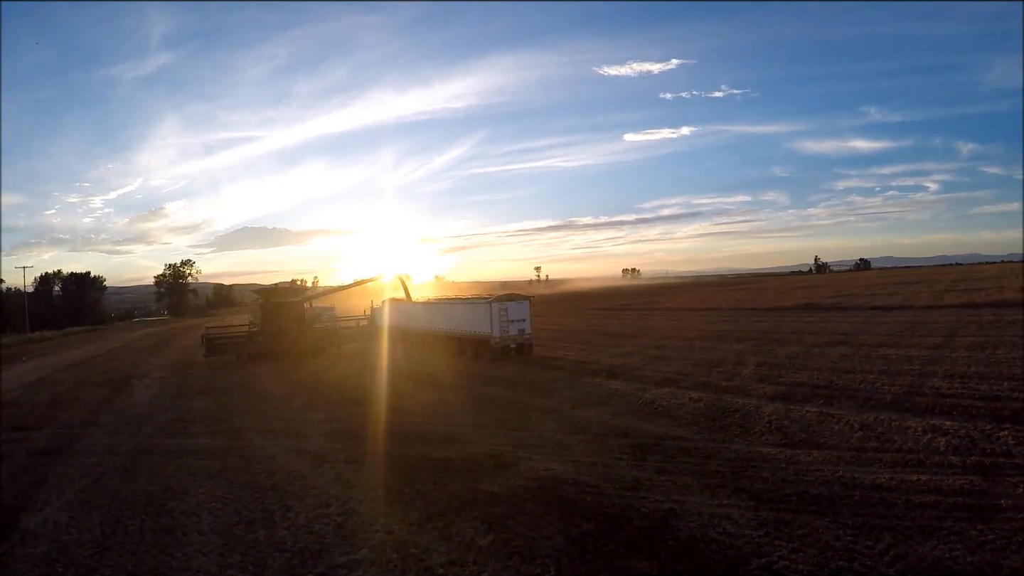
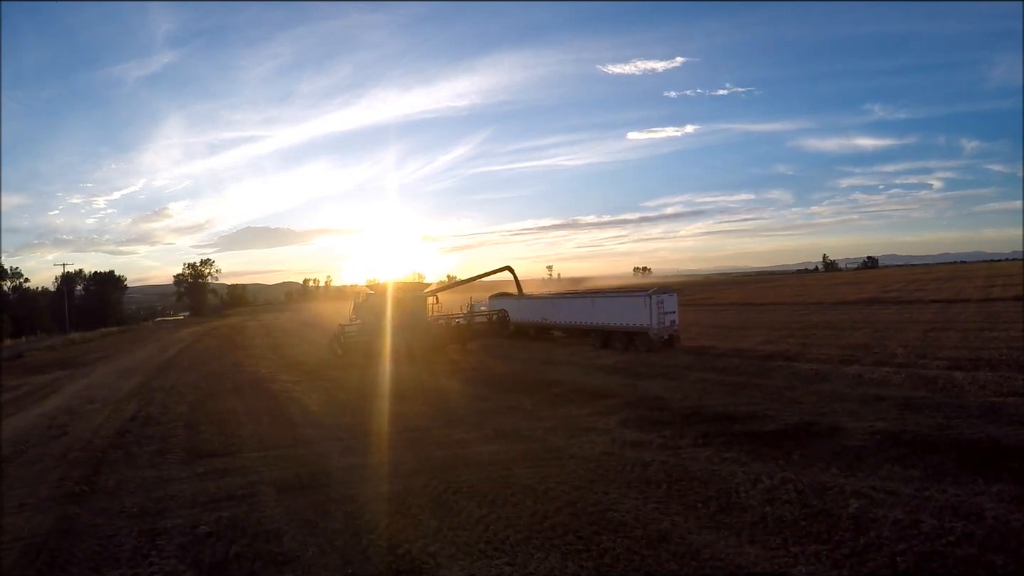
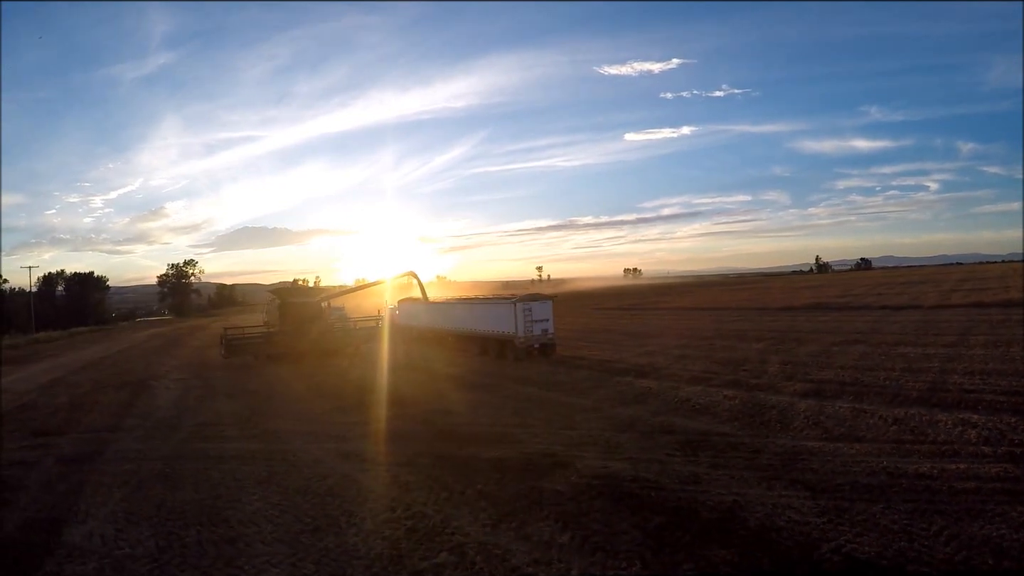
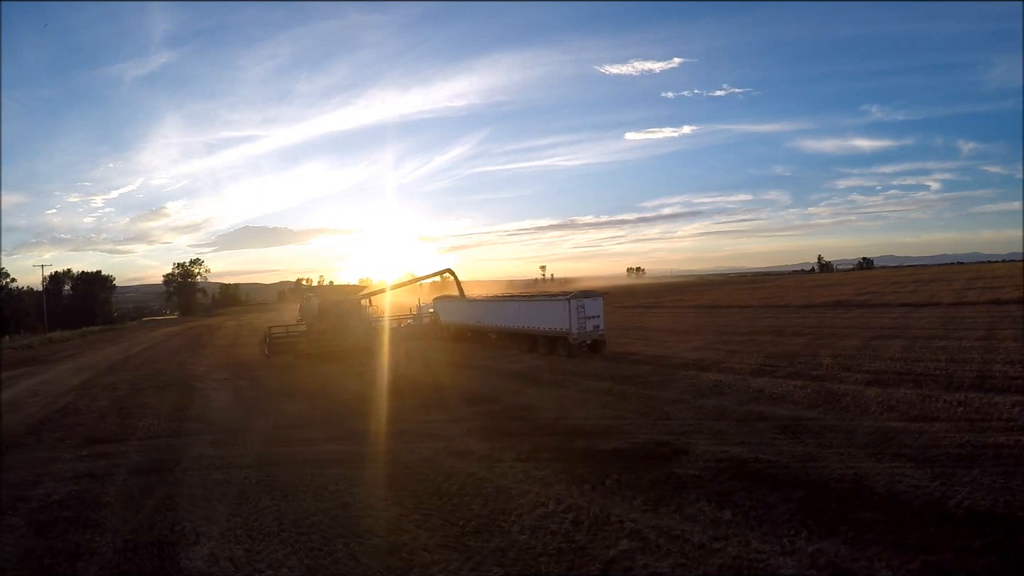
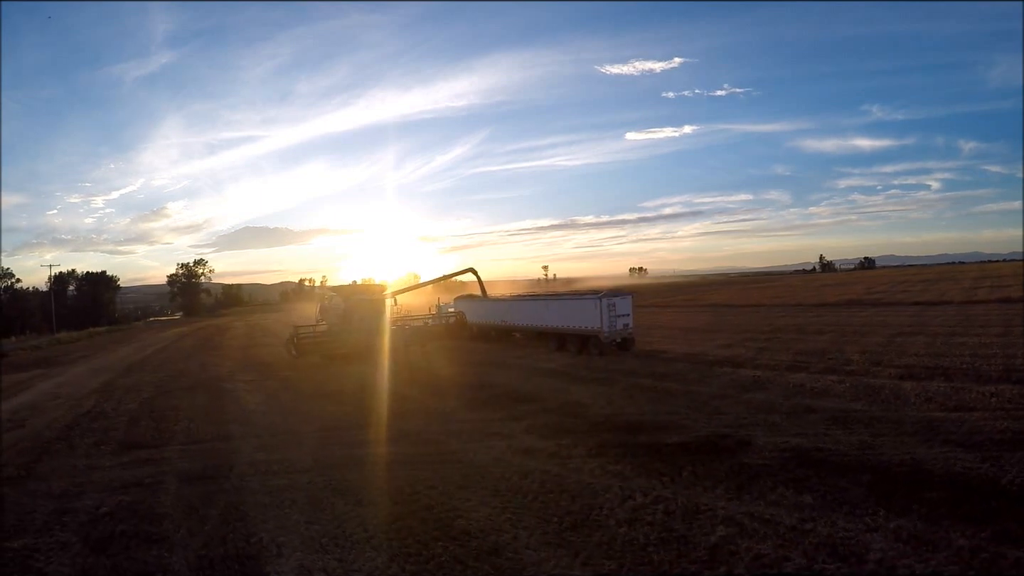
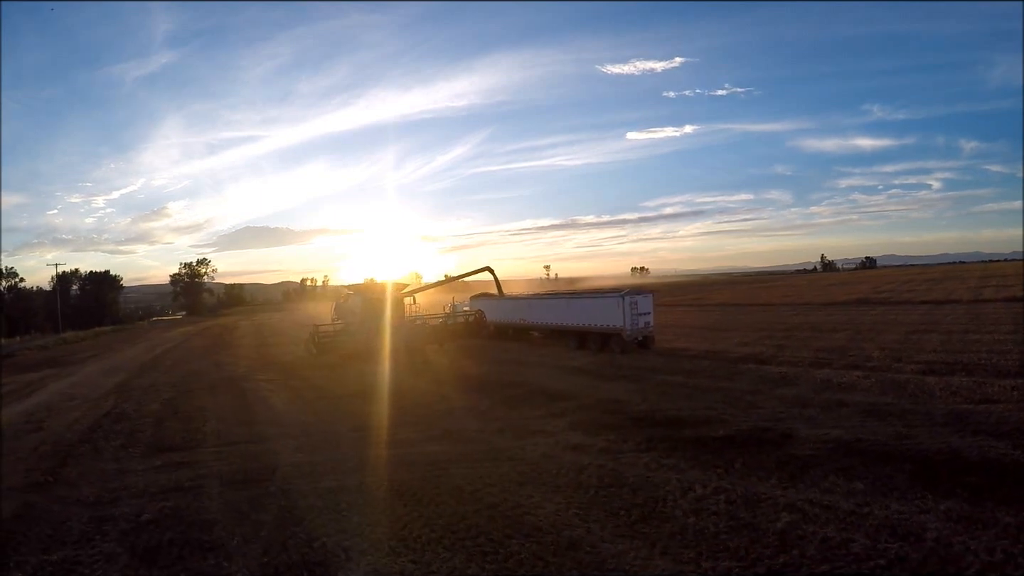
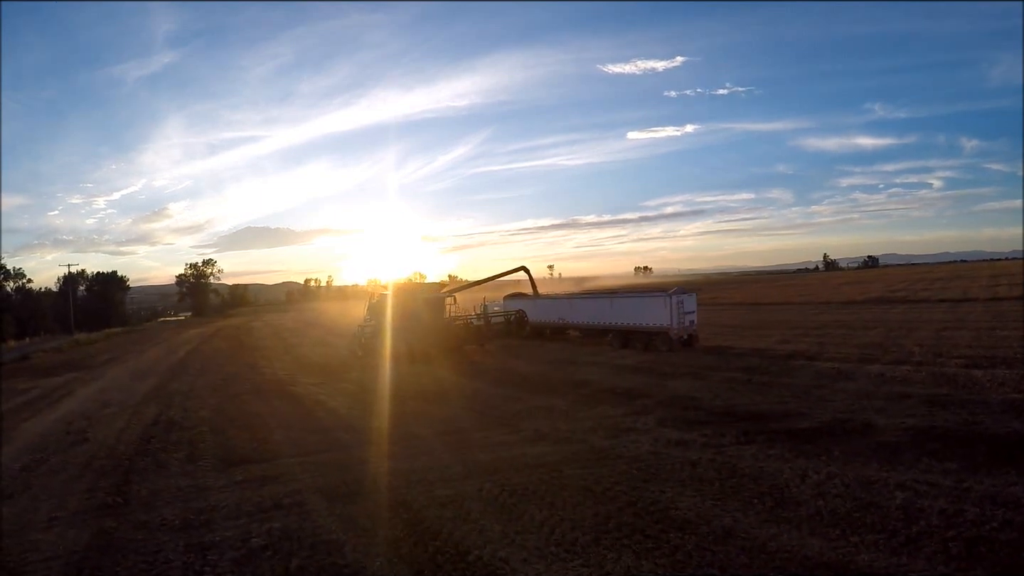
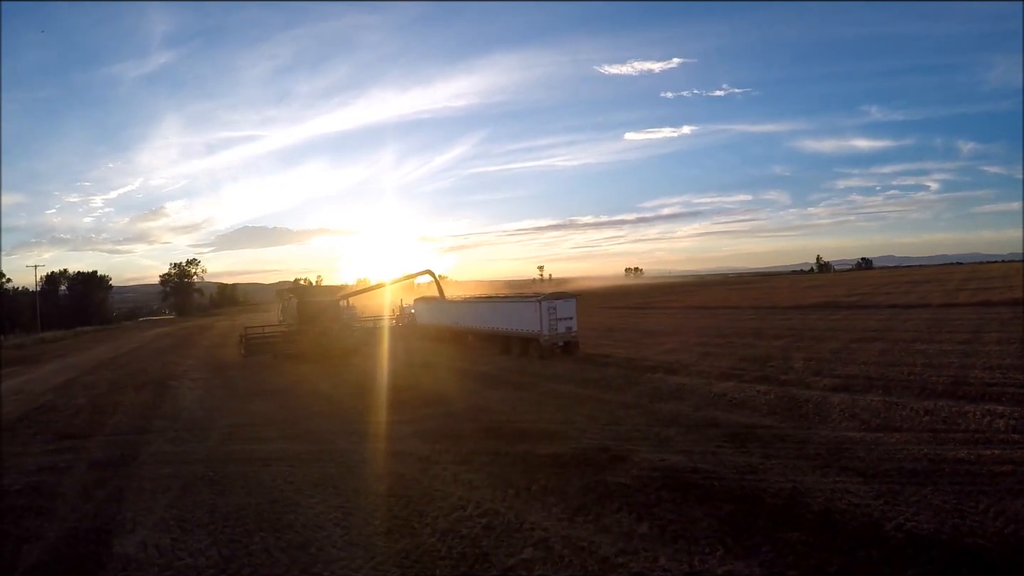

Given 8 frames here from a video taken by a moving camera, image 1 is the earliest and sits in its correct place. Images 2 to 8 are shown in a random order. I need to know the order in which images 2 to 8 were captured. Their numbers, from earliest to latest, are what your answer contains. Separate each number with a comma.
3, 8, 4, 5, 6, 2, 7
